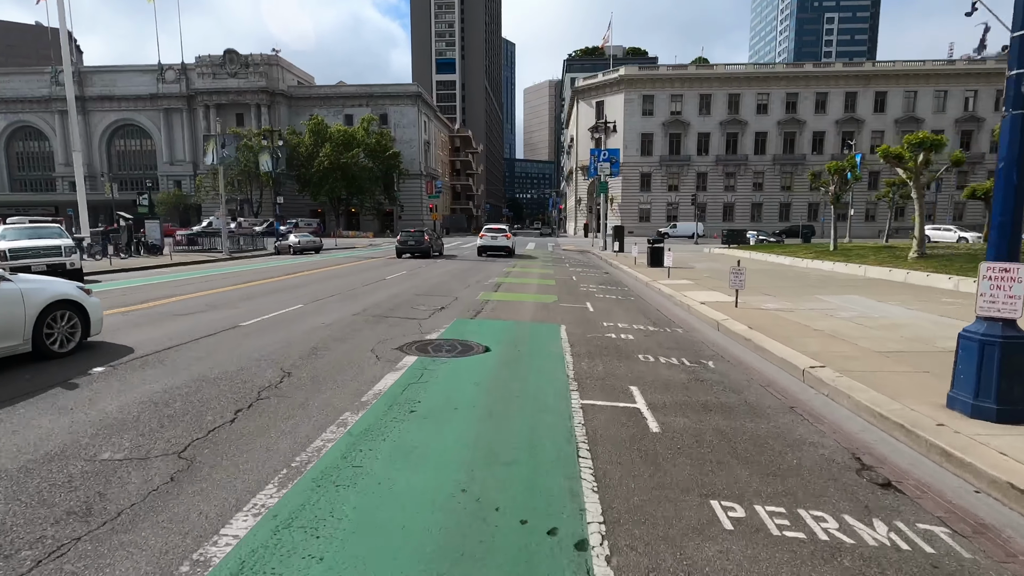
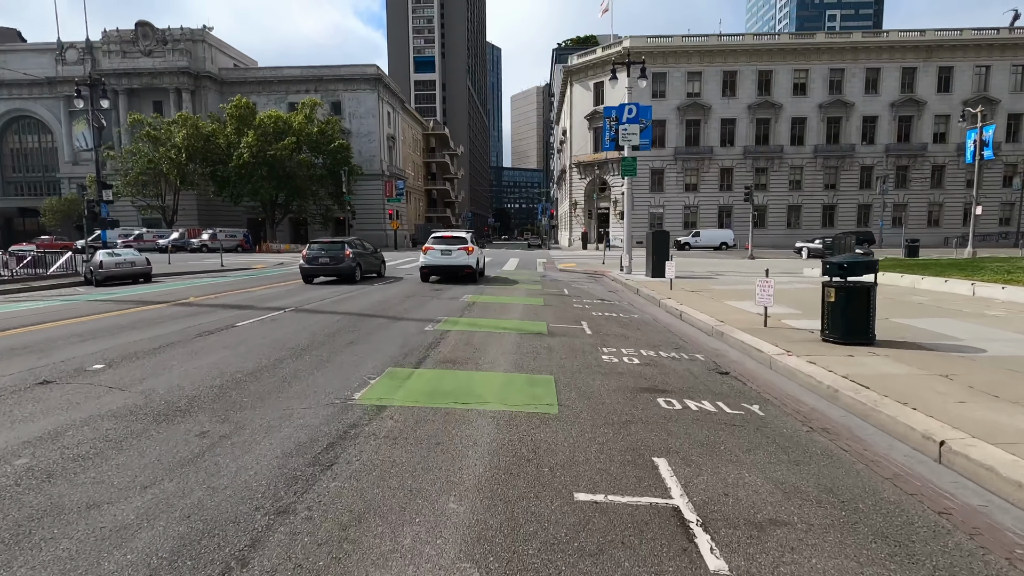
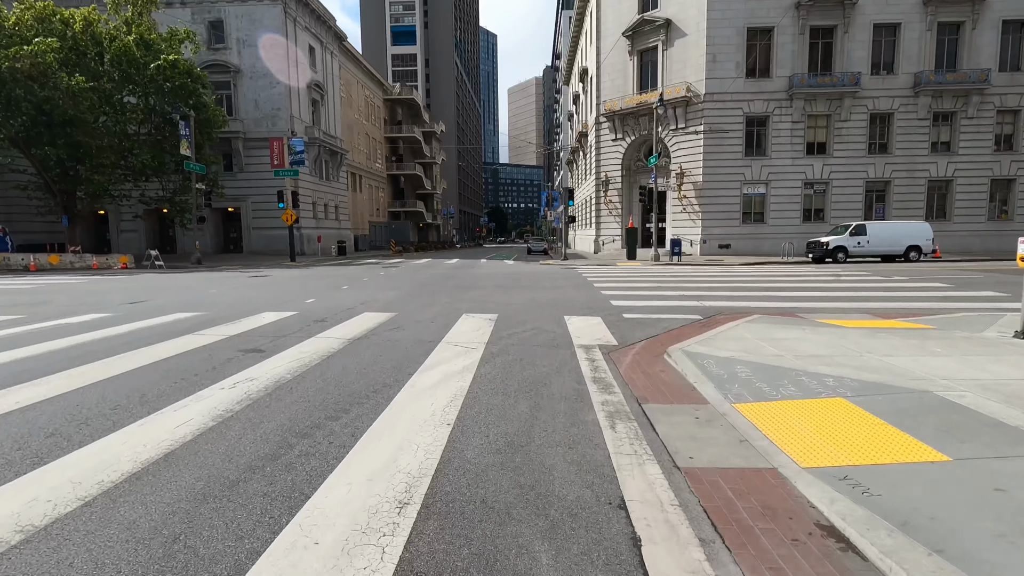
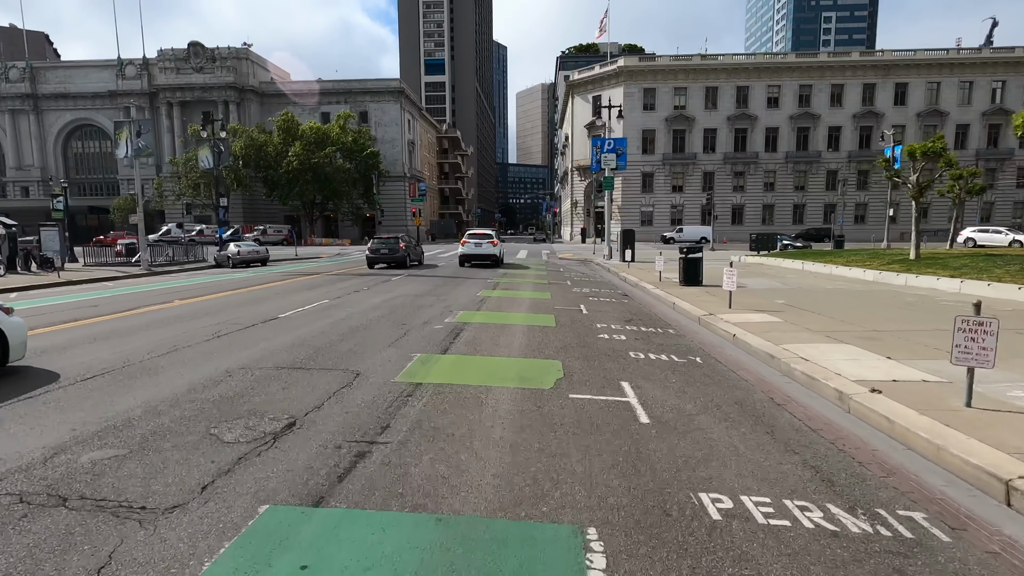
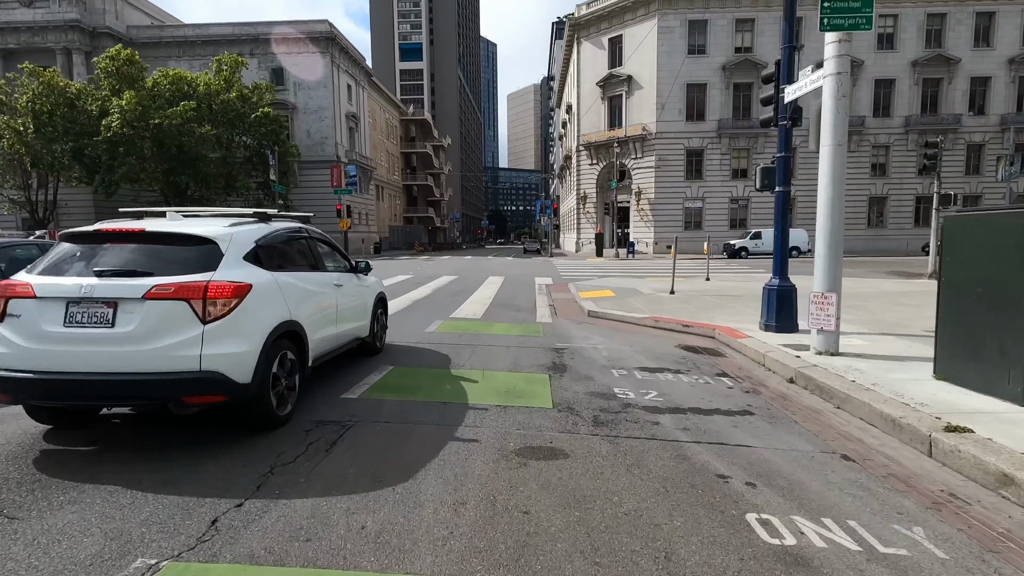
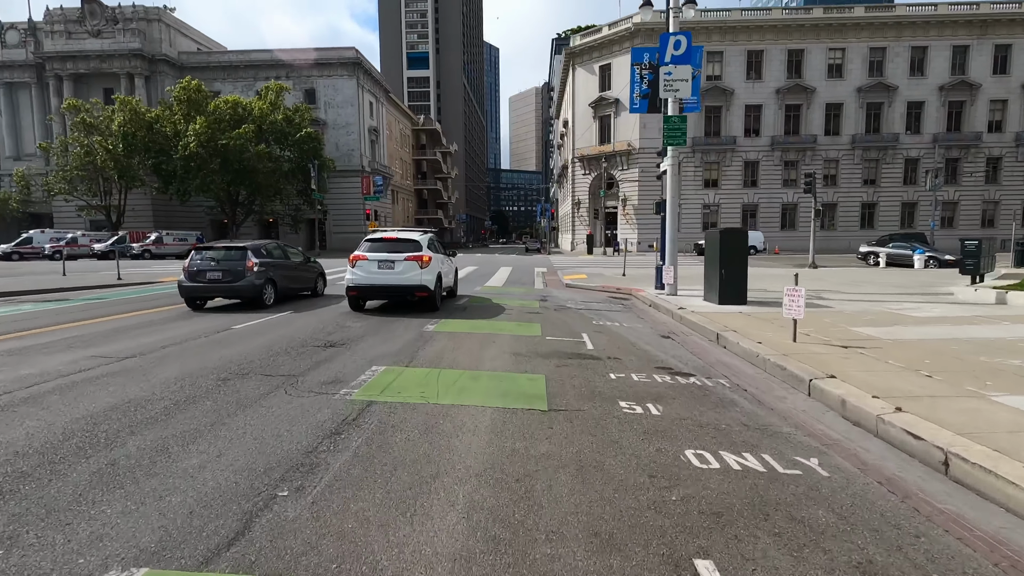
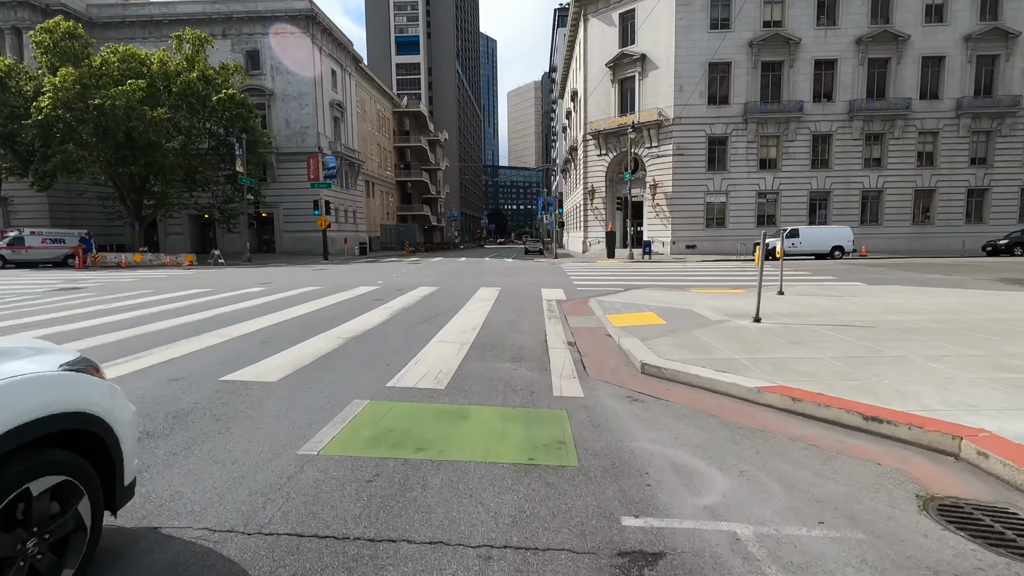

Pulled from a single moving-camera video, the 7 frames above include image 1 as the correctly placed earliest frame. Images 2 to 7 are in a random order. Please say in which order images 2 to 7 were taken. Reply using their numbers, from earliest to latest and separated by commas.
4, 2, 6, 5, 7, 3
